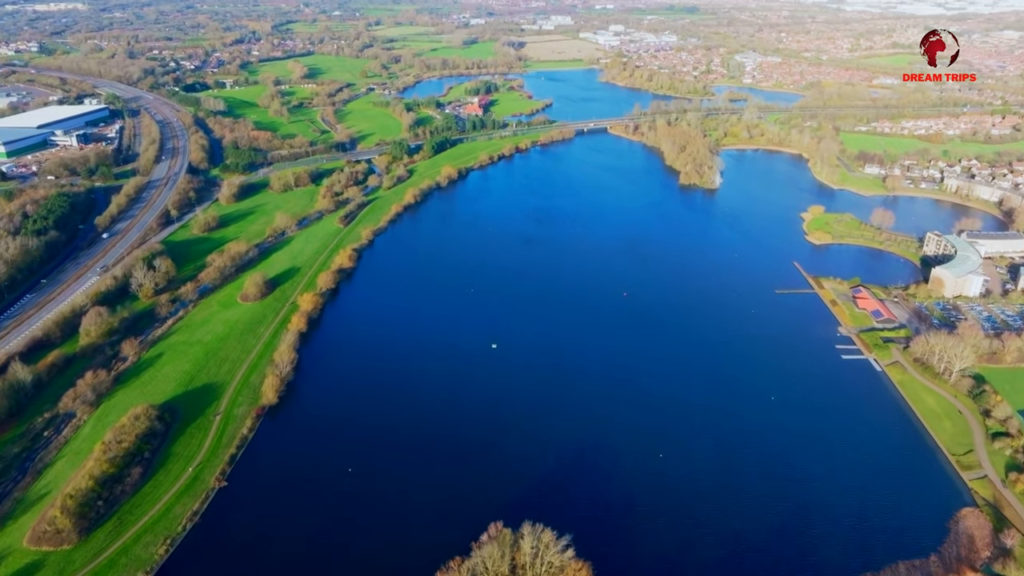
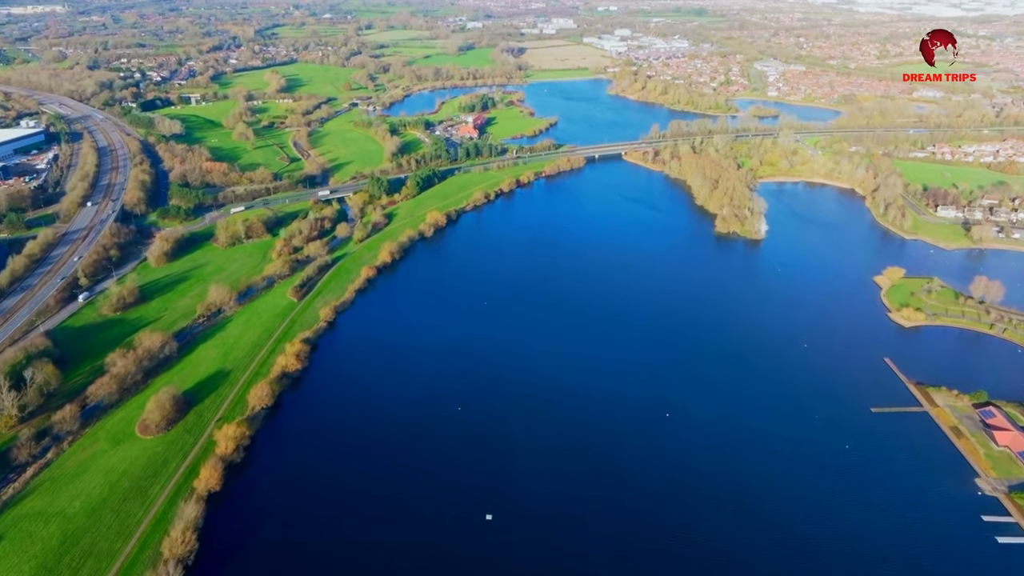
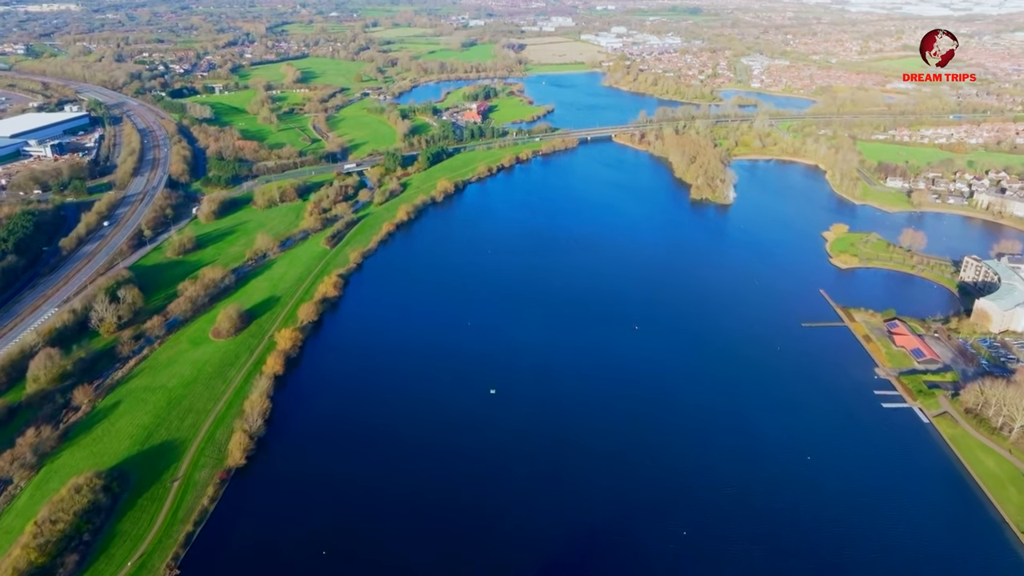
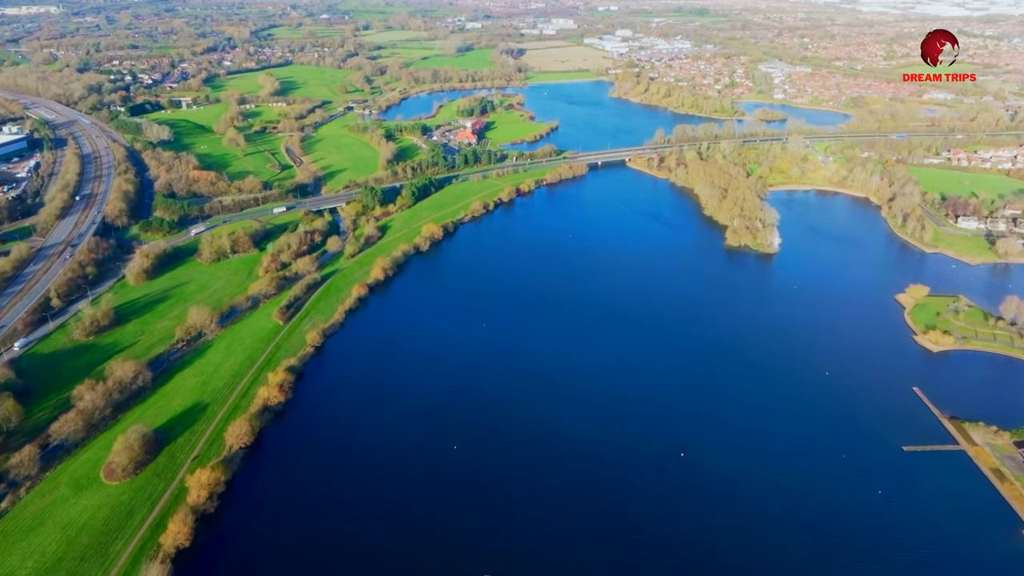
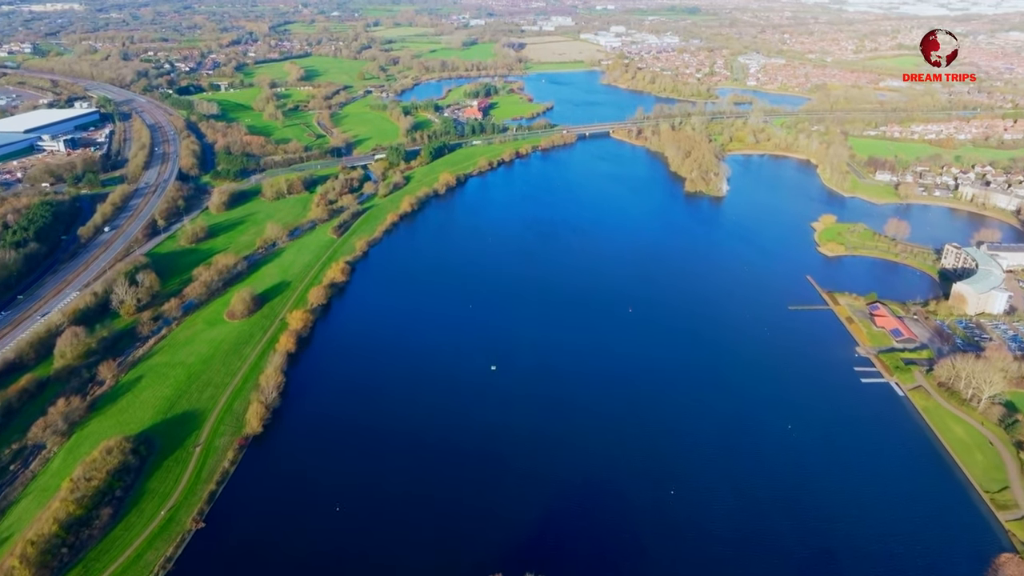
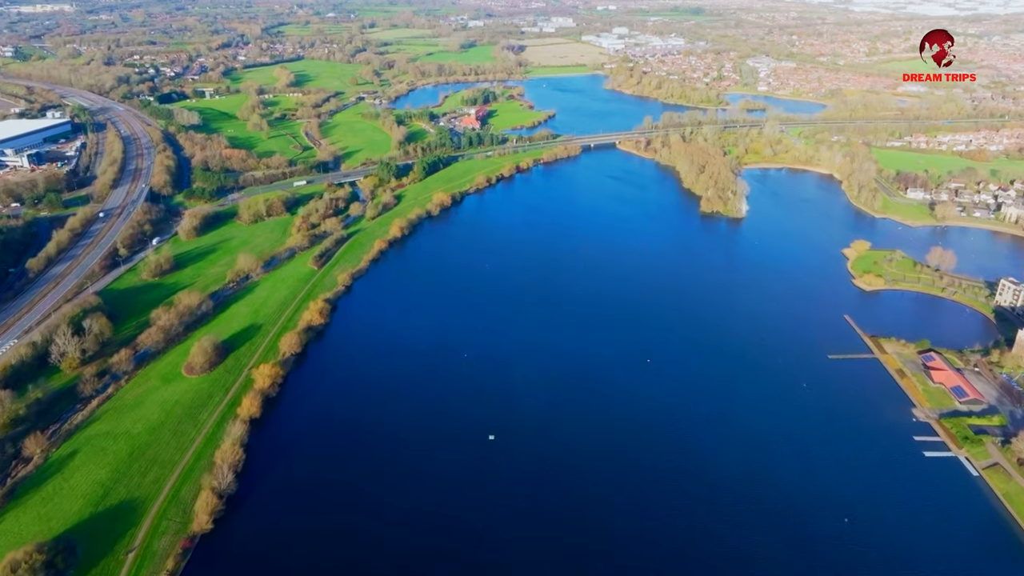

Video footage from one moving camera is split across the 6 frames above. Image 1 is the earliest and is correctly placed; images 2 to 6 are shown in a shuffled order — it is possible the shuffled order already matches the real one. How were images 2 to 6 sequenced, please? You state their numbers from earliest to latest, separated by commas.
5, 3, 6, 2, 4
